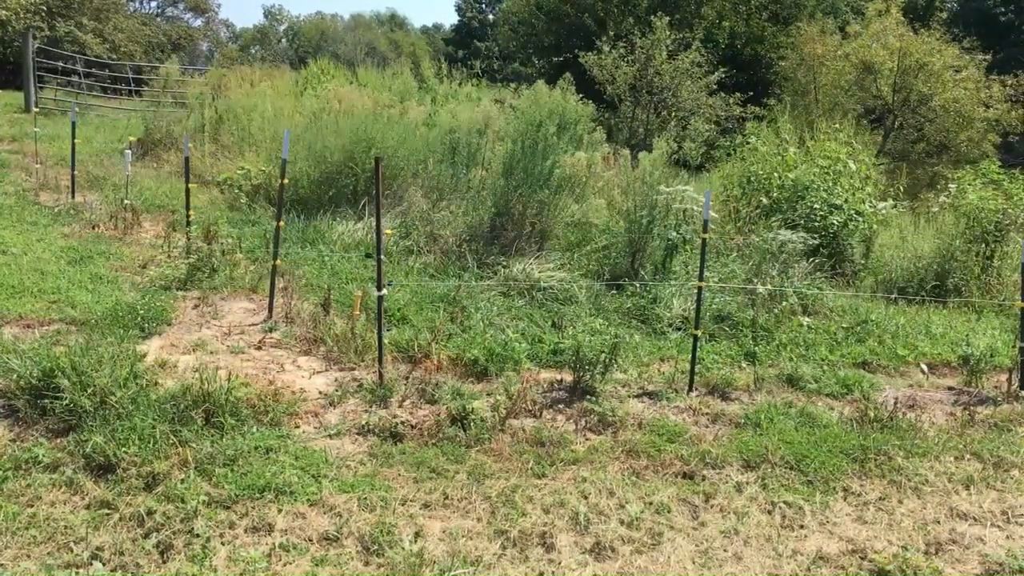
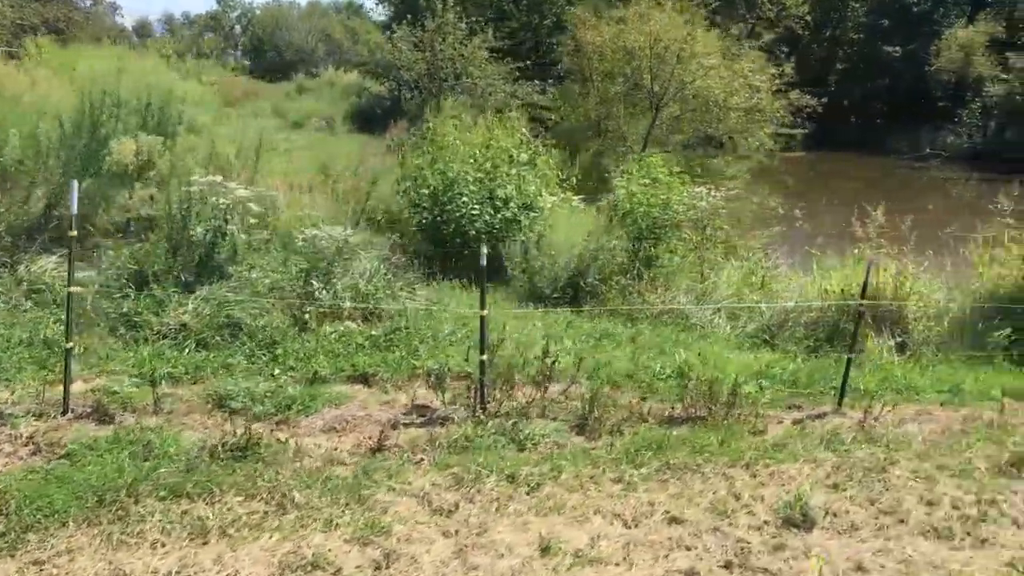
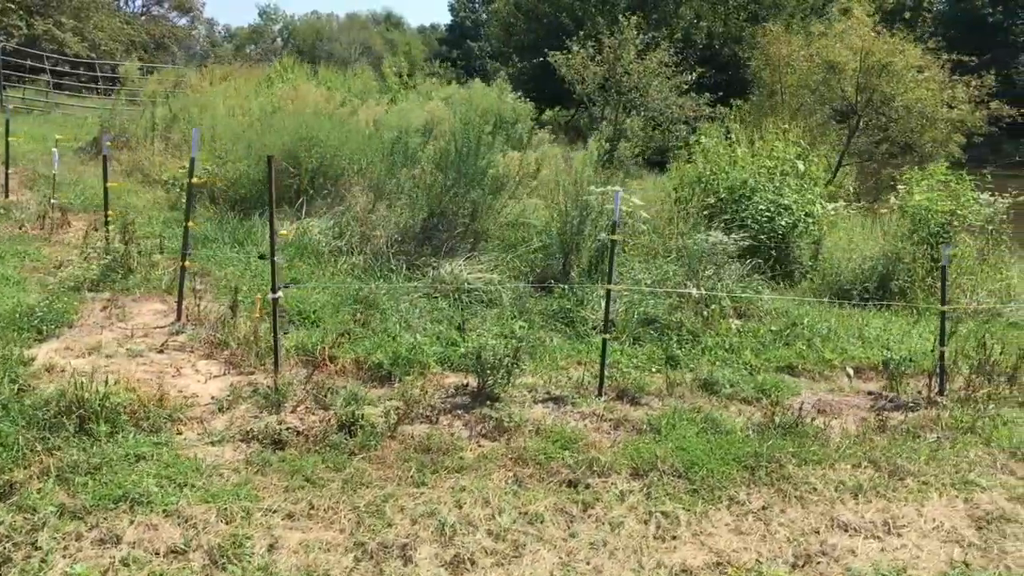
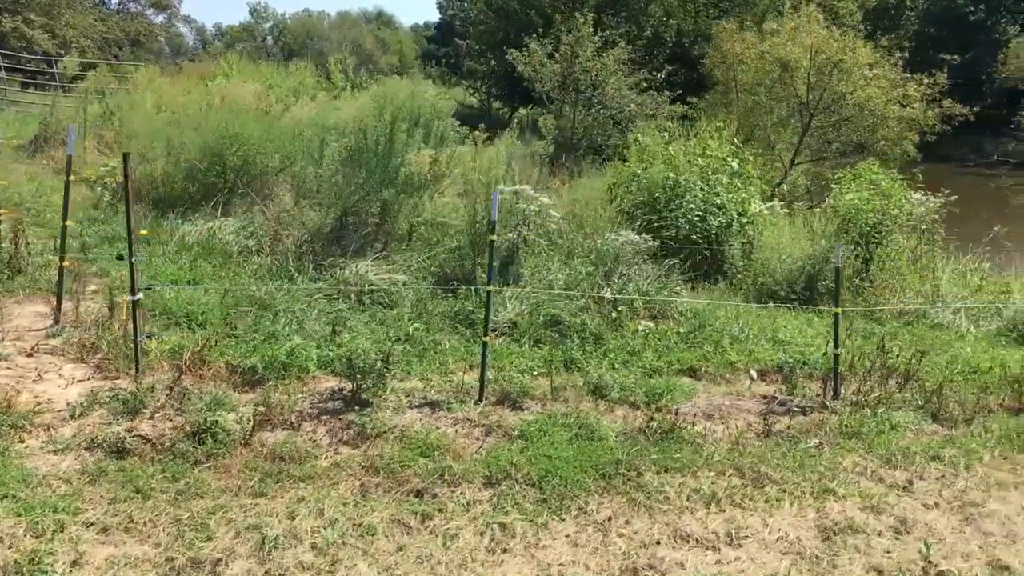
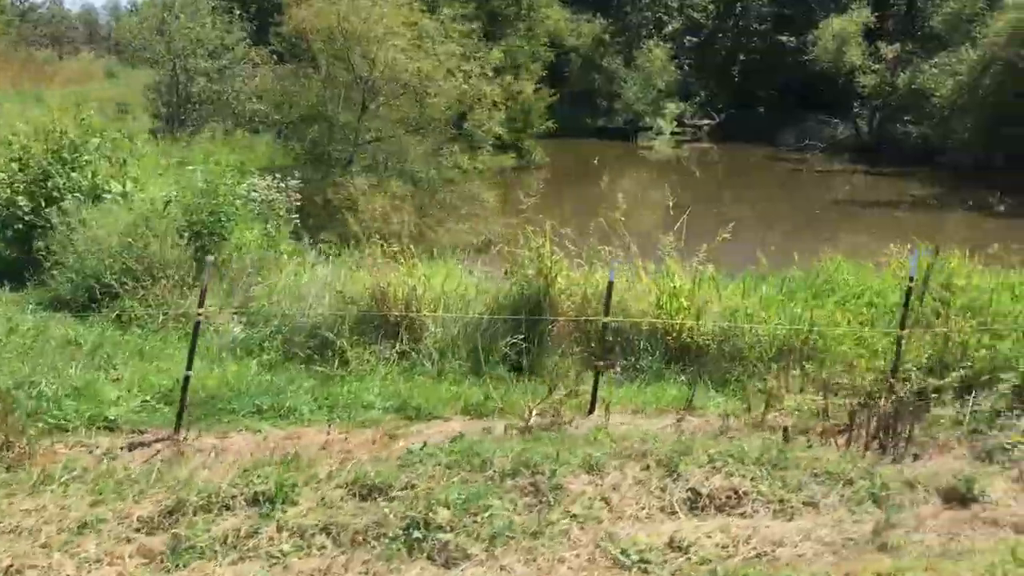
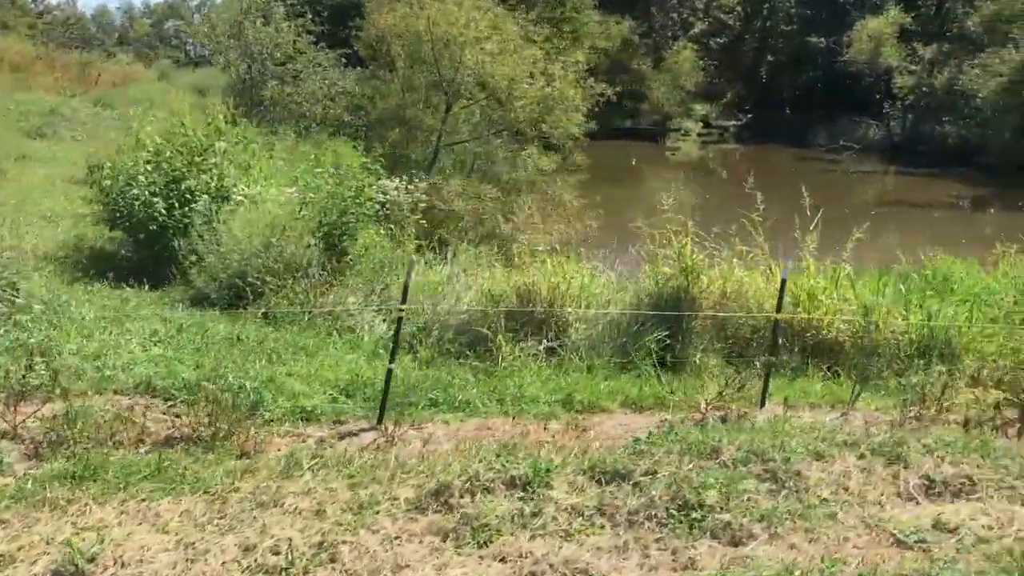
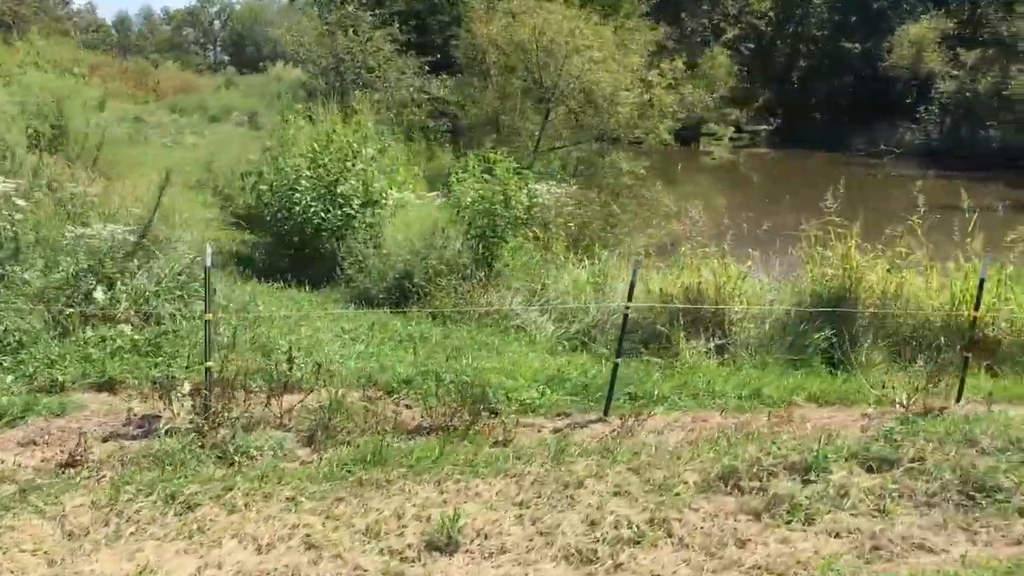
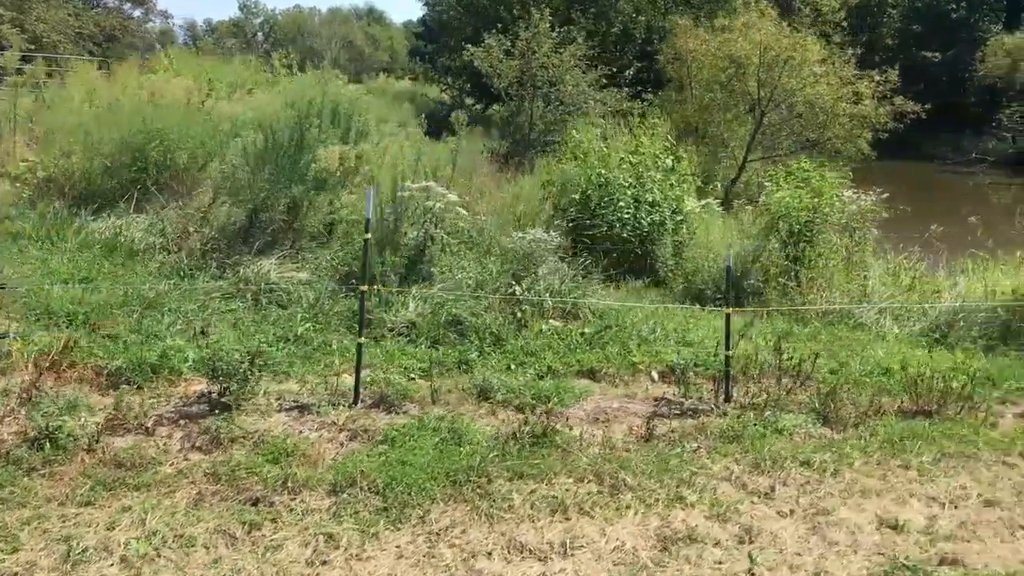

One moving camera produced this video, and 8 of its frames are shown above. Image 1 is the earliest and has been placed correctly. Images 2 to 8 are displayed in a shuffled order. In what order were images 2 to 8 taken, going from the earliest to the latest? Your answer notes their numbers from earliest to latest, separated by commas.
3, 4, 8, 2, 7, 6, 5
